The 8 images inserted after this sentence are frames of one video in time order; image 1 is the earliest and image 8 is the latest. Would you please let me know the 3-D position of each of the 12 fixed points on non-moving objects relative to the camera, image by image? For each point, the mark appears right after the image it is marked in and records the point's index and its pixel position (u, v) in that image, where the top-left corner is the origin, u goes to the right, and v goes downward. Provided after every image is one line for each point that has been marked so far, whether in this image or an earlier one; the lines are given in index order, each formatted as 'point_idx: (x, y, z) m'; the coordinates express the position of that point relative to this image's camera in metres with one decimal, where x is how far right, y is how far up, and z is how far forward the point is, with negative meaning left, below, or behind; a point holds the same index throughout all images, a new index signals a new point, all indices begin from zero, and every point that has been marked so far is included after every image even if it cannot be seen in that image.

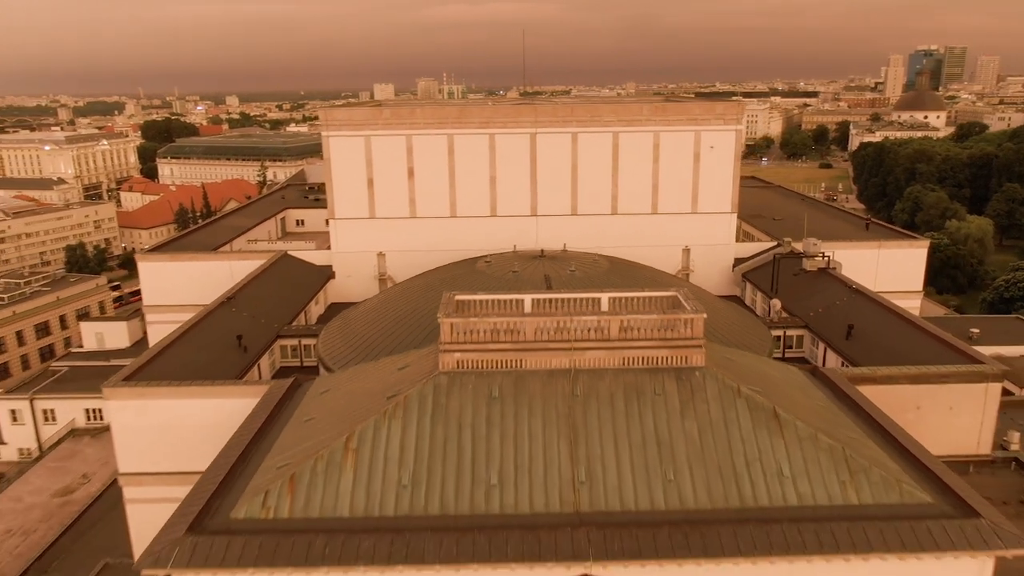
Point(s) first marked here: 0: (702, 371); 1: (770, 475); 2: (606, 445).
0: (+3.7, -1.6, +16.1) m
1: (+4.7, -3.4, +14.5) m
2: (+1.7, -2.9, +15.0) m
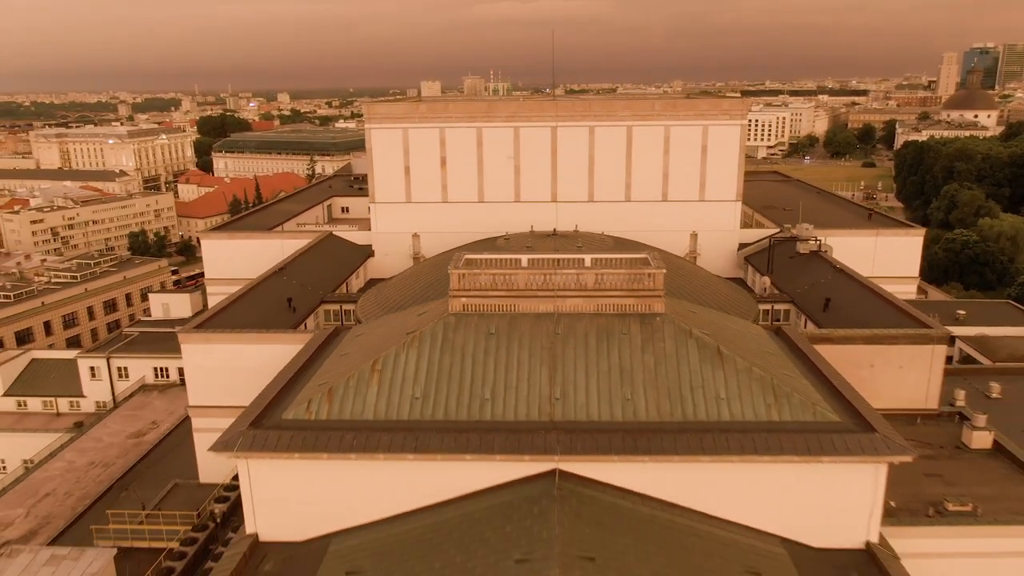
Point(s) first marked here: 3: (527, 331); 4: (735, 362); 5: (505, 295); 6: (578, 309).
0: (+3.6, -0.6, +19.7) m
1: (+4.5, -2.5, +18.0) m
2: (+1.5, -1.9, +18.6) m
3: (+0.3, -1.0, +19.5) m
4: (+5.3, -1.7, +18.6) m
5: (-0.3, -0.1, +20.0) m
6: (+1.5, -0.4, +19.9) m
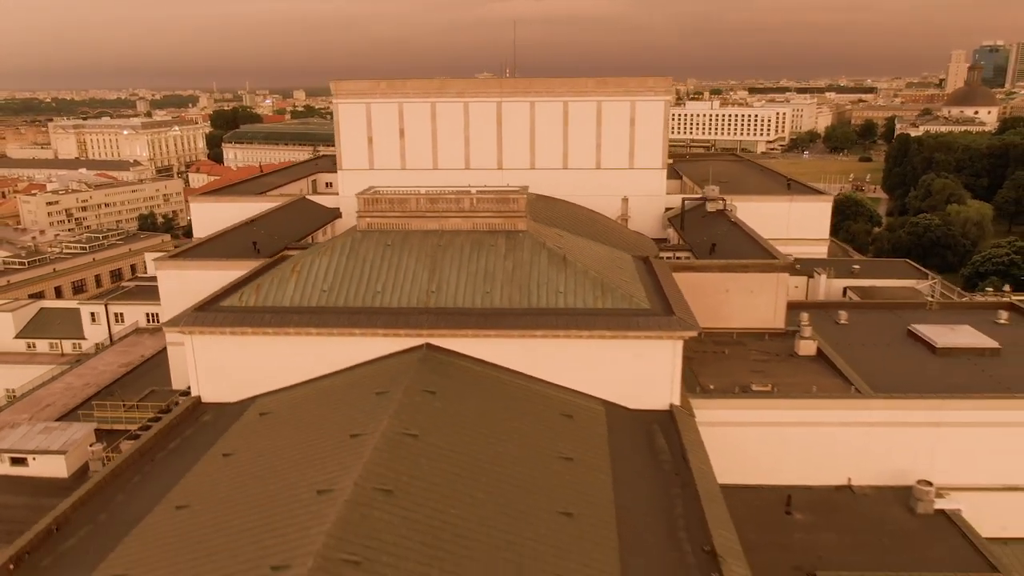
0: (+0.3, +1.8, +24.6) m
1: (+1.1, -0.1, +22.9) m
2: (-1.8, +0.5, +23.6) m
3: (-3.0, +1.5, +24.6) m
4: (+1.9, +0.7, +23.5) m
5: (-3.6, +2.3, +25.0) m
6: (-1.8, +2.0, +25.0) m
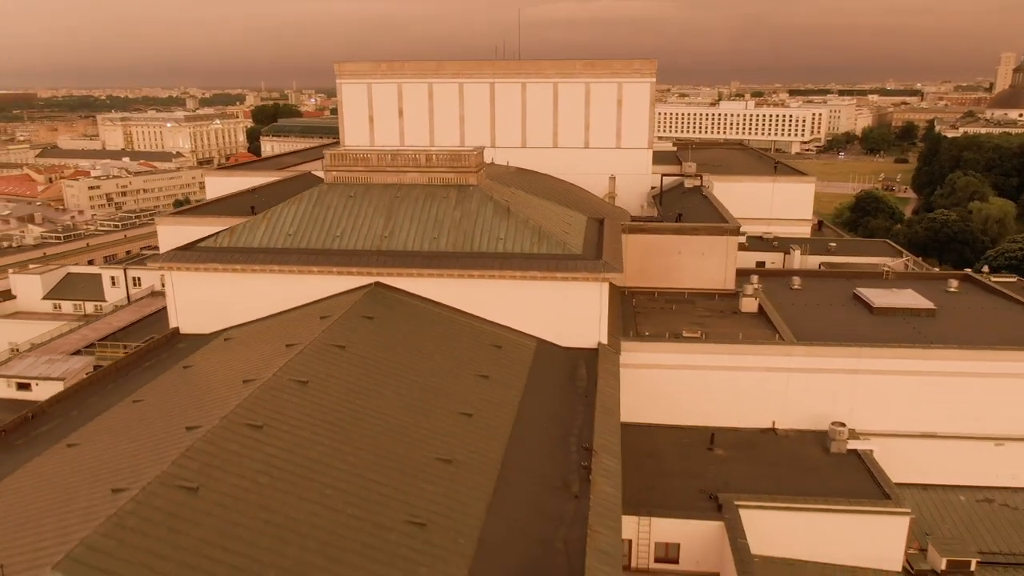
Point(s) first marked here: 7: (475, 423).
0: (-1.3, +3.5, +26.8) m
1: (-0.6, +1.6, +25.0) m
2: (-3.5, +2.3, +25.9) m
3: (-4.7, +3.2, +26.9) m
4: (+0.2, +2.4, +25.6) m
5: (-5.2, +4.1, +27.4) m
6: (-3.4, +3.7, +27.2) m
7: (-0.8, -3.1, +18.0) m
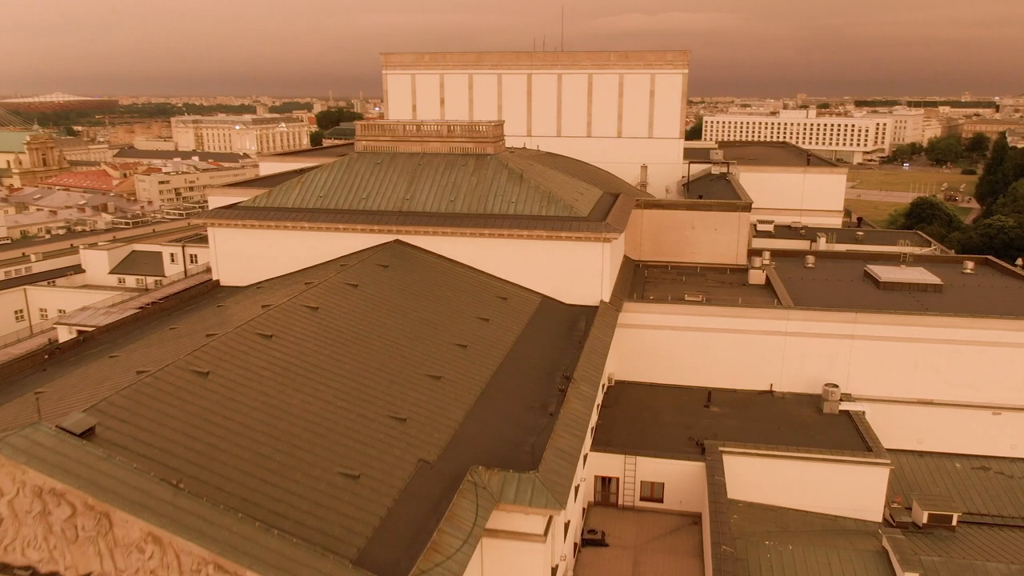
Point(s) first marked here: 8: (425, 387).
0: (-0.7, +4.8, +28.6) m
1: (-0.2, +3.0, +26.8) m
2: (-3.1, +3.7, +27.9) m
3: (-4.1, +4.7, +29.0) m
4: (+0.7, +3.7, +27.3) m
5: (-4.6, +5.5, +29.5) m
6: (-2.8, +5.1, +29.2) m
7: (-1.1, -1.6, +19.8) m
8: (-1.9, -2.2, +17.2) m
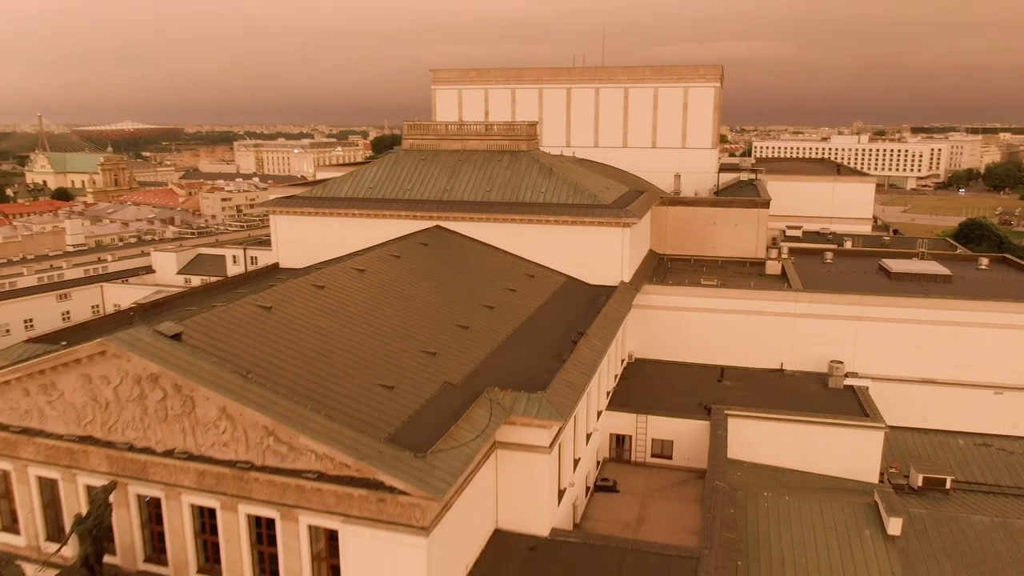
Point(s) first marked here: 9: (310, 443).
0: (+0.5, +5.4, +31.4) m
1: (+0.9, +3.6, +29.5) m
2: (-1.9, +4.4, +30.7) m
3: (-2.8, +5.3, +31.9) m
4: (+1.8, +4.3, +29.9) m
5: (-3.2, +6.2, +32.5) m
6: (-1.5, +5.7, +32.1) m
7: (-0.5, -0.7, +22.3) m
8: (-1.5, -1.2, +19.8) m
9: (-3.4, -2.6, +13.1) m
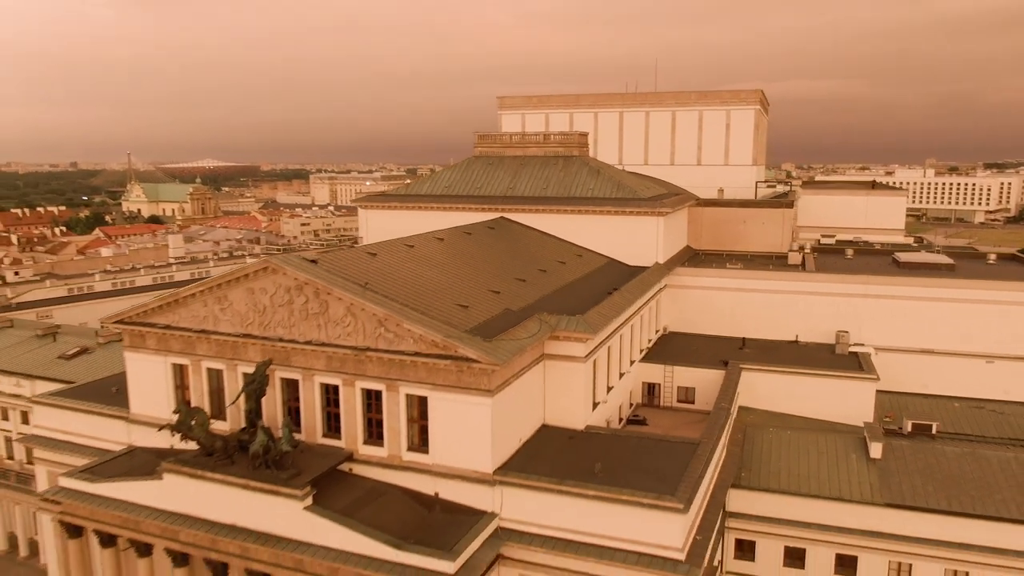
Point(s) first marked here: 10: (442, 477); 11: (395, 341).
0: (+3.0, +6.1, +36.8) m
1: (+3.2, +4.4, +34.8) m
2: (+0.6, +5.1, +36.3) m
3: (-0.2, +6.0, +37.7) m
4: (+4.2, +5.1, +35.3) m
5: (-0.6, +6.9, +38.3) m
6: (+1.1, +6.4, +37.7) m
7: (+1.2, +0.5, +27.6) m
8: (0.0, +0.2, +25.2) m
9: (-2.4, -0.9, +18.6) m
10: (-1.7, -4.7, +19.4) m
11: (-2.8, -1.3, +19.0) m
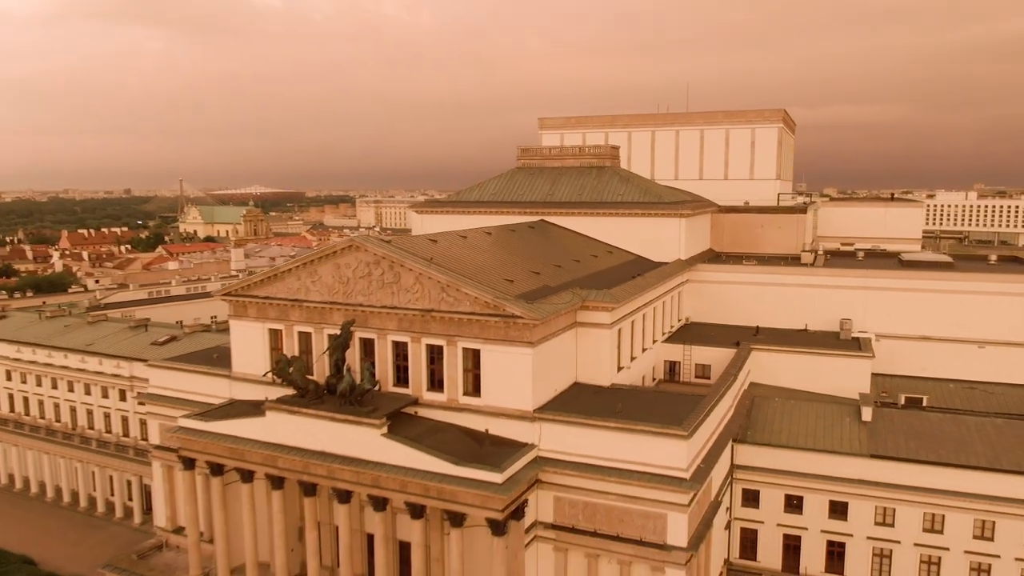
0: (+5.1, +6.3, +41.3) m
1: (+5.2, +4.7, +39.2) m
2: (+2.6, +5.4, +40.8) m
3: (+1.8, +6.2, +42.2) m
4: (+6.2, +5.3, +39.6) m
5: (+1.5, +7.0, +43.0) m
6: (+3.2, +6.6, +42.3) m
7: (+2.8, +1.0, +32.0) m
8: (+1.5, +0.8, +29.5) m
9: (-1.3, -0.1, +23.1) m
10: (-0.6, -3.9, +23.7) m
11: (-1.7, -0.4, +23.5) m
